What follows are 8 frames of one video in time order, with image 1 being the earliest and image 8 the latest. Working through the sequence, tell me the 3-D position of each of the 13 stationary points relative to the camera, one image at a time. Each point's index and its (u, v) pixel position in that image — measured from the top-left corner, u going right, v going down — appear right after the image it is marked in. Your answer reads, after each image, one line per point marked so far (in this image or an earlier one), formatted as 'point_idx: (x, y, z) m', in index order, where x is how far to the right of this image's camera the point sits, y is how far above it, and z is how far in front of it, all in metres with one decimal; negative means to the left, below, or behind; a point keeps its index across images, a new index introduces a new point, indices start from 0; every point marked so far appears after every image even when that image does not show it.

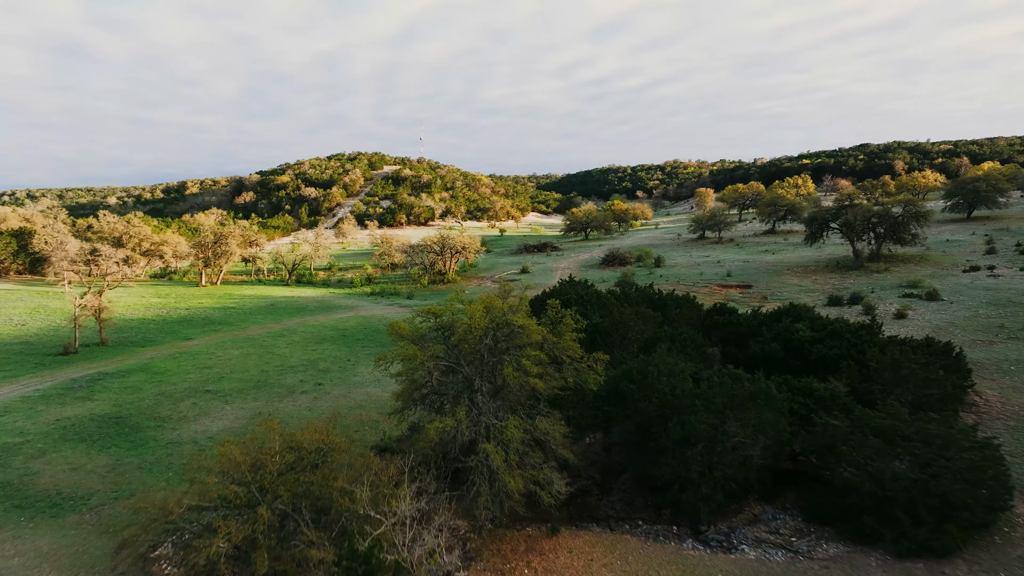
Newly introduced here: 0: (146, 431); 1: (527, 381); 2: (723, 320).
0: (-5.7, -2.2, +11.4) m
1: (+0.2, -1.0, +7.7) m
2: (+4.3, -0.7, +14.9) m
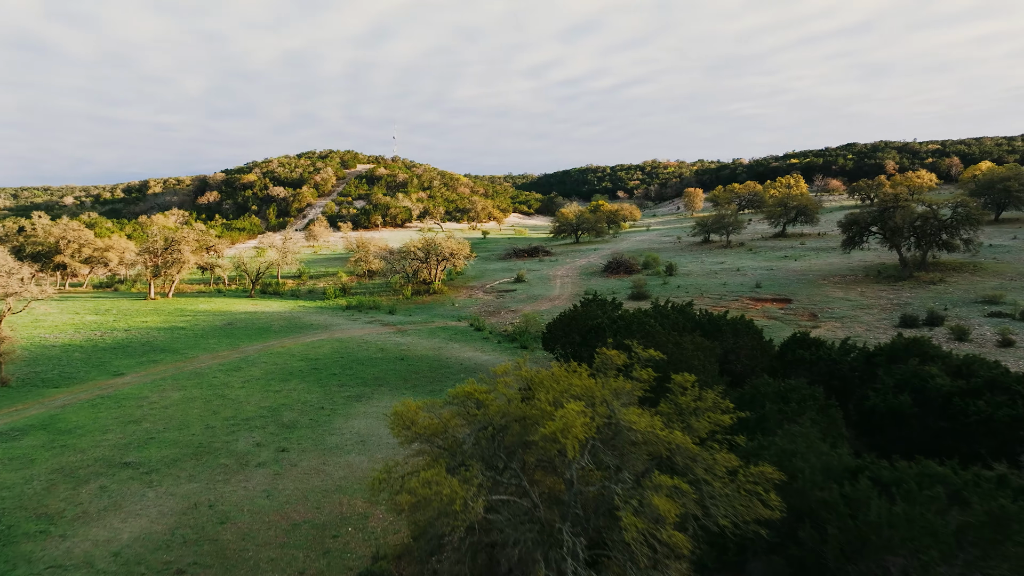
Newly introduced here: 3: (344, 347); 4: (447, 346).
0: (-5.2, -2.7, +7.7) m
1: (+0.8, -1.4, +4.2) m
2: (+4.7, -1.1, +11.6) m
3: (-4.1, -1.5, +17.7) m
4: (-1.6, -1.5, +18.4) m
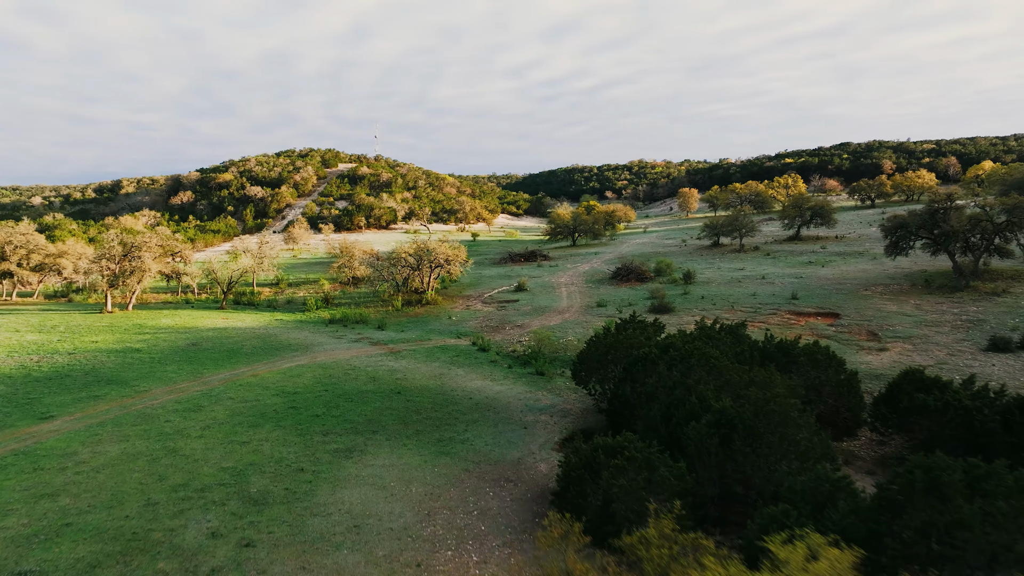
0: (-4.6, -3.0, +4.8) m
1: (+1.5, -1.7, +1.5) m
2: (+5.2, -1.4, +8.9) m
3: (-3.8, -1.8, +14.9) m
4: (-1.3, -1.8, +15.6) m
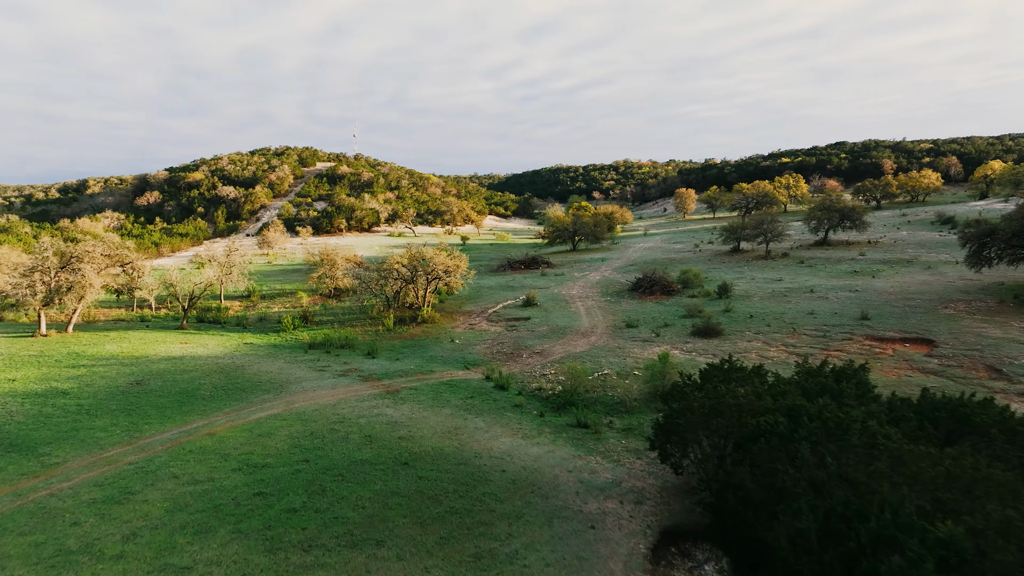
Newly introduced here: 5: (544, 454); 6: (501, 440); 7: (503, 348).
0: (-3.7, -3.5, +1.2) m
1: (+2.5, -2.2, -2.0) m
2: (+6.0, -1.9, +5.6) m
3: (-3.1, -2.3, +11.3) m
4: (-0.7, -2.3, +12.0) m
5: (+0.5, -2.4, +10.8) m
6: (-0.2, -2.4, +11.4) m
7: (-0.2, -1.5, +18.5) m
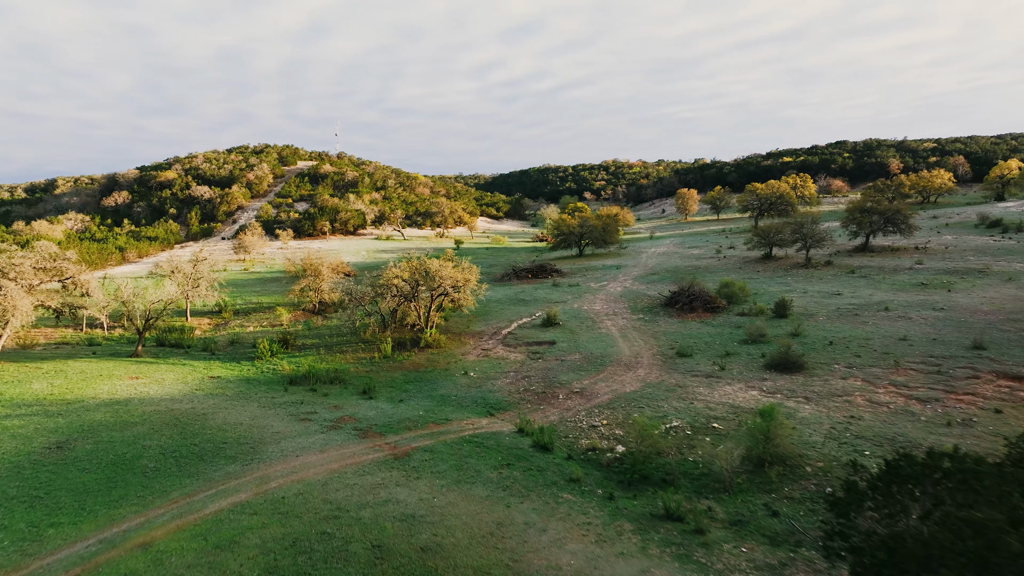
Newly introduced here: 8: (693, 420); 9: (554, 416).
0: (-2.7, -3.9, -2.4) m
1: (+3.6, -2.6, -5.4) m
2: (+6.9, -2.3, +2.2) m
3: (-2.4, -2.7, +7.7) m
4: (0.0, -2.7, +8.5) m
5: (+1.3, -2.9, +7.3) m
6: (+0.6, -2.8, +7.9) m
7: (+0.4, -2.0, +15.0) m
8: (+3.0, -2.2, +12.1) m
9: (+0.7, -2.2, +13.1) m
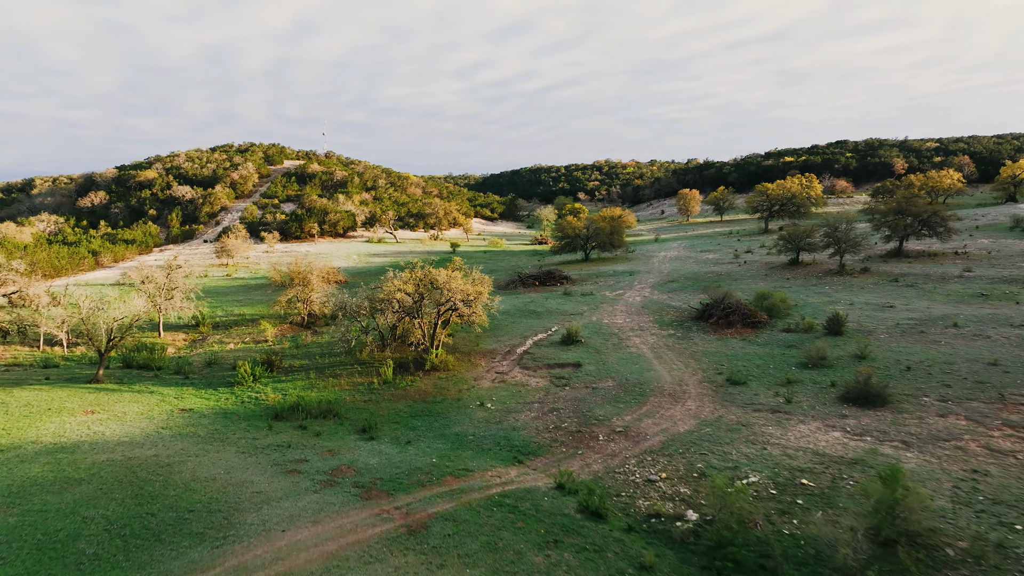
0: (-1.9, -4.2, -4.8) m
1: (+4.4, -2.9, -7.7) m
2: (+7.6, -2.6, 0.0) m
3: (-1.8, -3.1, +5.3) m
4: (+0.6, -3.1, +6.2) m
5: (+1.9, -3.2, +5.0) m
6: (+1.2, -3.1, +5.6) m
7: (+0.8, -2.3, +12.7) m
8: (+3.5, -2.5, +9.9) m
9: (+1.3, -2.6, +10.7) m
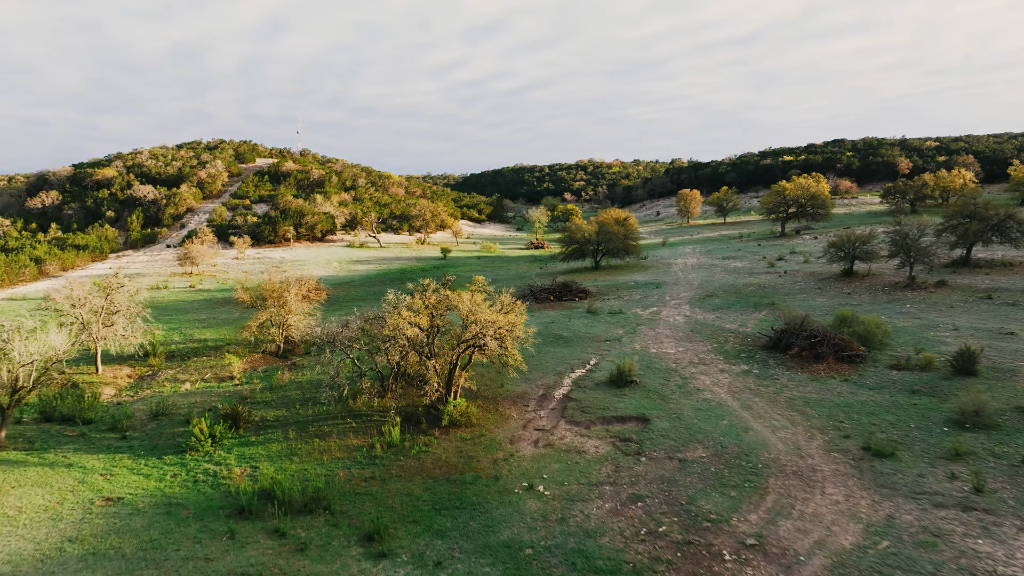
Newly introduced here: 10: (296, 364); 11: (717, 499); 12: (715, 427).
0: (-0.5, -4.7, -8.7) m
1: (+5.9, -3.4, -11.4) m
2: (+8.8, -3.0, -3.6) m
3: (-0.7, -3.6, +1.4) m
4: (+1.7, -3.5, +2.3) m
5: (+3.0, -3.7, +1.2) m
6: (+2.3, -3.6, +1.8) m
7: (+1.7, -2.8, +8.8) m
8: (+4.5, -3.0, +6.1) m
9: (+2.2, -3.1, +6.9) m
10: (-5.1, -1.7, +17.3) m
11: (+2.6, -2.6, +9.2) m
12: (+3.2, -2.2, +11.7) m
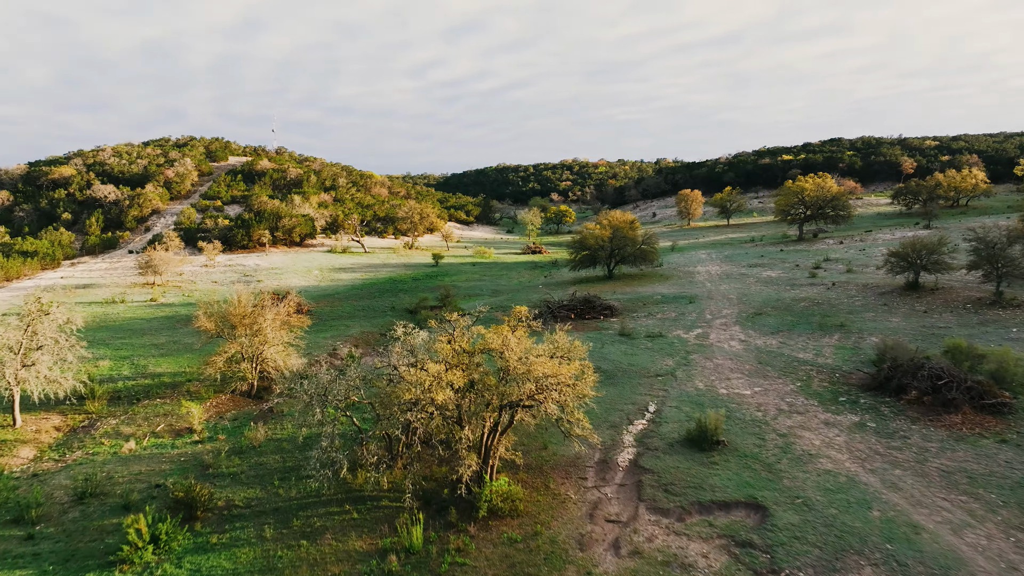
0: (+1.0, -5.2, -12.1) m
1: (+7.4, -3.8, -14.6) m
2: (+10.1, -3.5, -6.7) m
3: (+0.5, -4.0, -2.0) m
4: (+2.8, -4.0, -1.0) m
5: (+4.1, -4.1, -2.1) m
6: (+3.4, -4.1, -1.5) m
7: (+2.6, -3.2, +5.5) m
8: (+5.4, -3.4, +2.8) m
9: (+3.1, -3.5, +3.6) m
10: (-4.5, -2.2, +13.7) m
11: (+3.4, -3.1, +5.9) m
12: (+4.0, -2.6, +8.4) m
